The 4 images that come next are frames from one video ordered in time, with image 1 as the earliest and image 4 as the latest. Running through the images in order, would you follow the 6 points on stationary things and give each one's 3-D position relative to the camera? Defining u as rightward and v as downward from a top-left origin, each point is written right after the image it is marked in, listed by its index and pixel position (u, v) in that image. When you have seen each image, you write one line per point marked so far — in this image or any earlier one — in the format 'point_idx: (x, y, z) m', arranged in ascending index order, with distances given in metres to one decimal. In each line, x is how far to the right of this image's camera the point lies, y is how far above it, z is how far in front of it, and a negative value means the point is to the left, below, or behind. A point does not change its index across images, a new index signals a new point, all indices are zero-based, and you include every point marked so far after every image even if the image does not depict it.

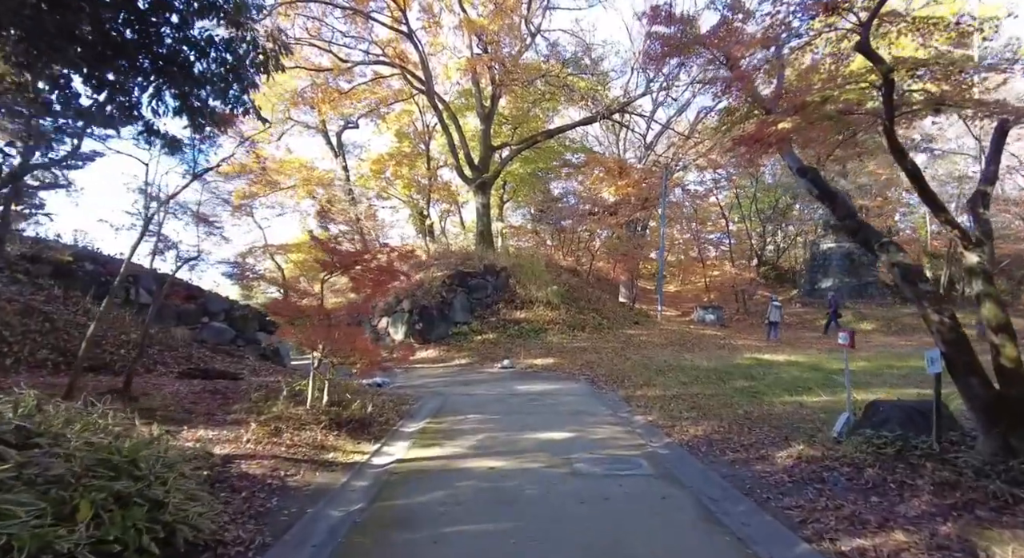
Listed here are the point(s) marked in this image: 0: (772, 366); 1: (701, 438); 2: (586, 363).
0: (+4.4, -1.5, +9.8) m
1: (+1.7, -1.4, +5.2) m
2: (+1.3, -1.5, +10.3) m
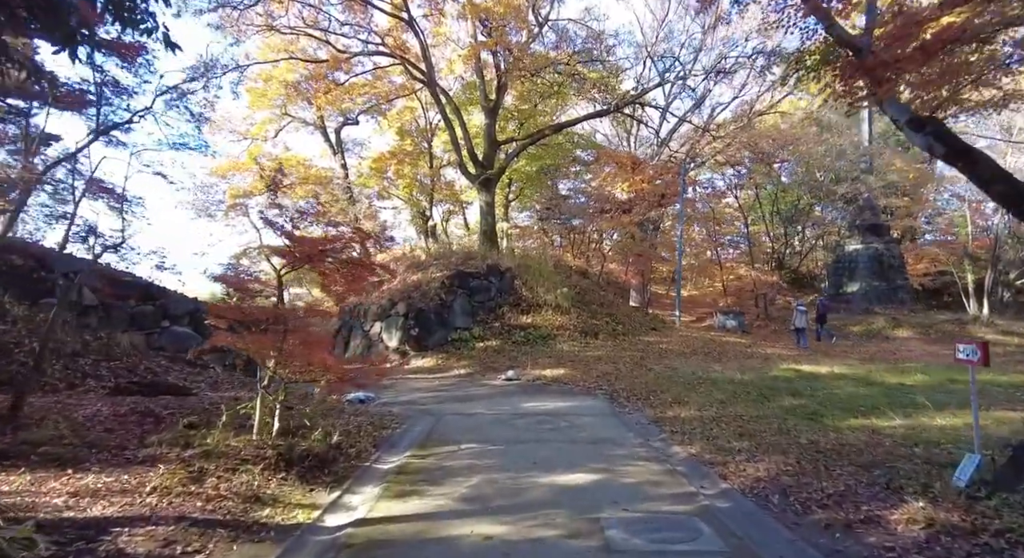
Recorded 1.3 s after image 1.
0: (+4.5, -1.5, +8.6) m
1: (+1.7, -1.4, +3.9) m
2: (+1.4, -1.5, +9.1) m
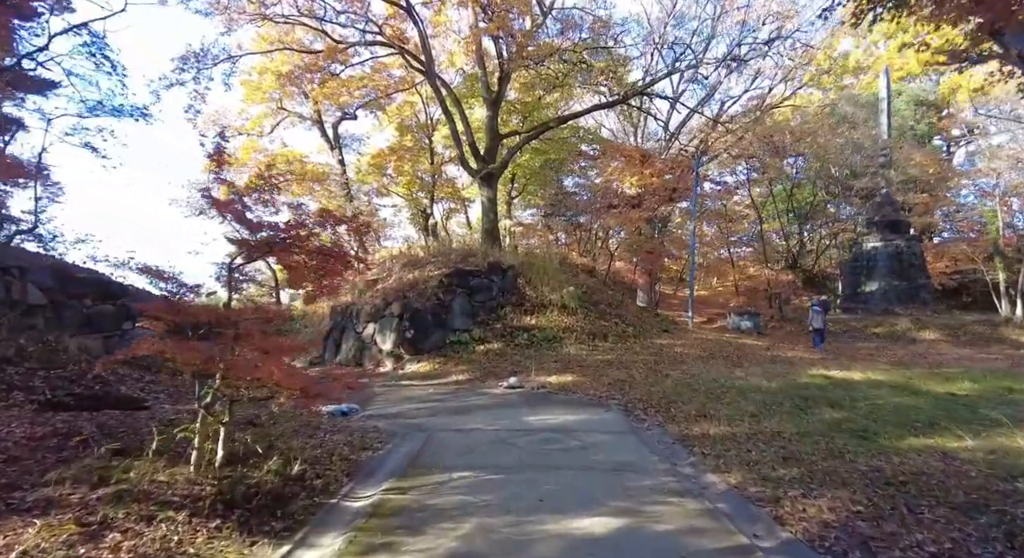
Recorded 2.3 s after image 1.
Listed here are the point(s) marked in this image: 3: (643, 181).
0: (+4.6, -1.4, +7.7) m
1: (+1.7, -1.3, +3.1) m
2: (+1.5, -1.5, +8.3) m
3: (+3.8, +2.8, +16.6) m
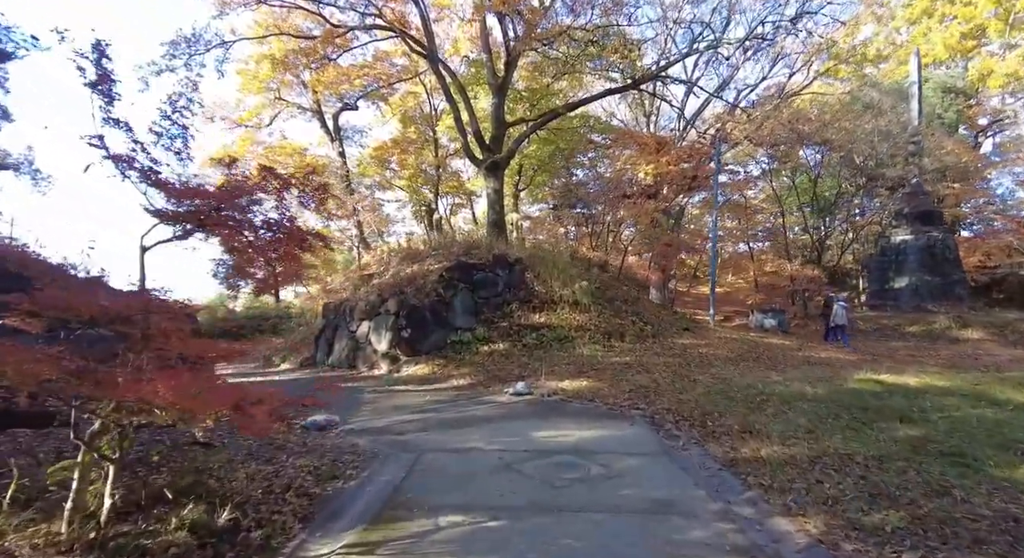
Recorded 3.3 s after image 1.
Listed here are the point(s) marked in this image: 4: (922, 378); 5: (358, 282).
0: (+4.6, -1.3, +6.6) m
1: (+1.7, -1.2, +2.0) m
2: (+1.5, -1.4, +7.2) m
3: (+4.0, +2.9, +15.6) m
4: (+5.5, -1.3, +7.8) m
5: (-3.2, -0.1, +12.1) m
